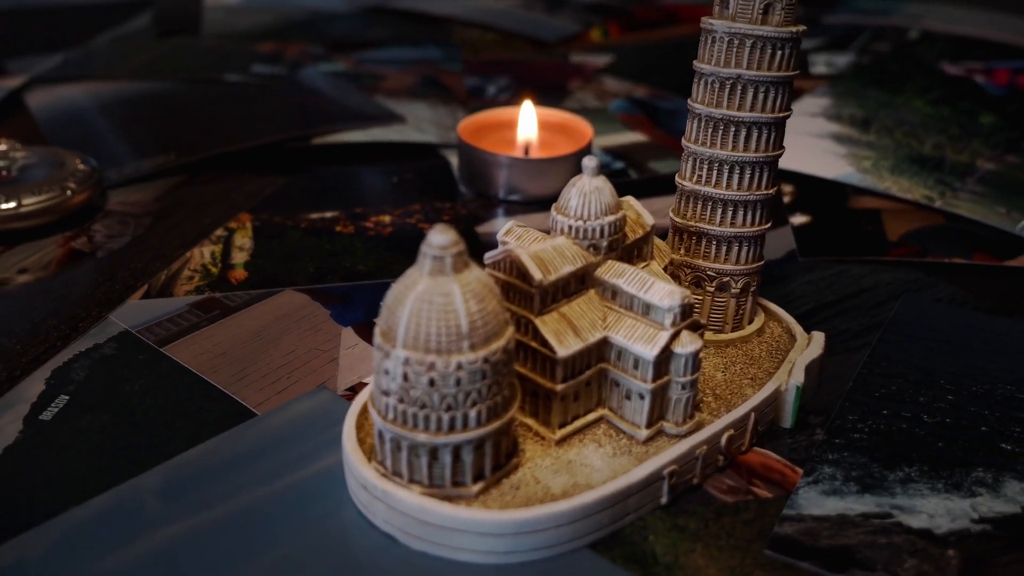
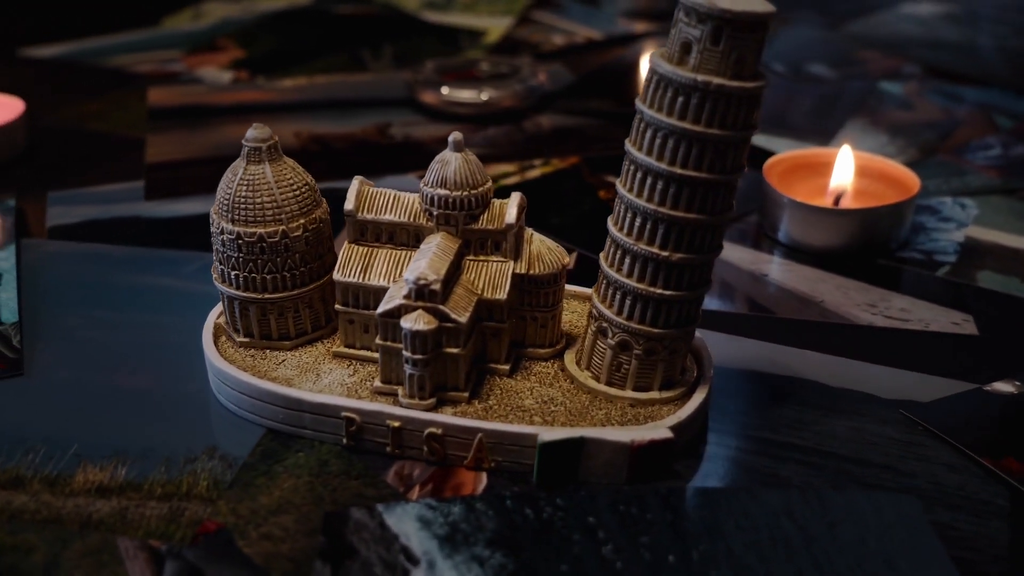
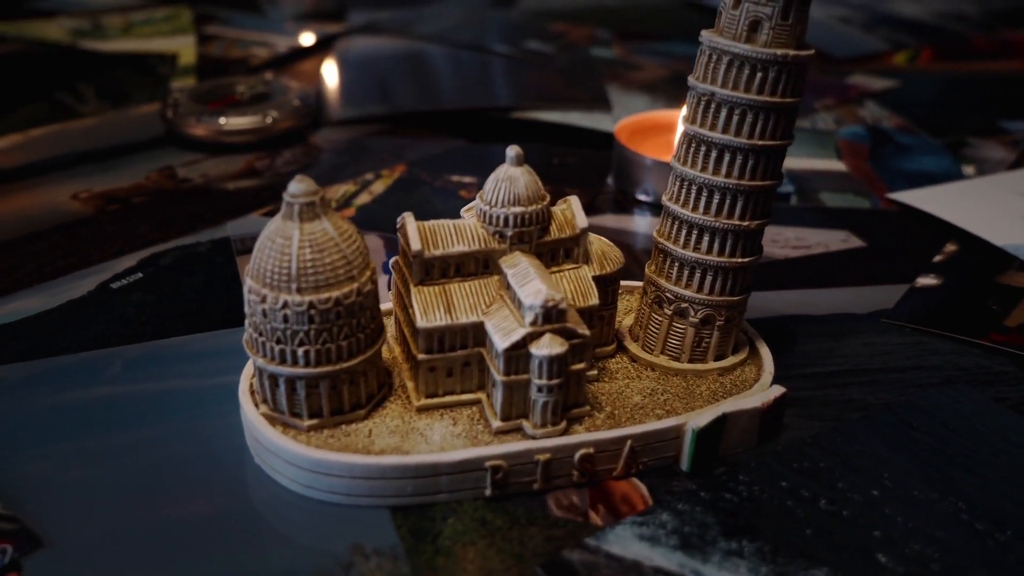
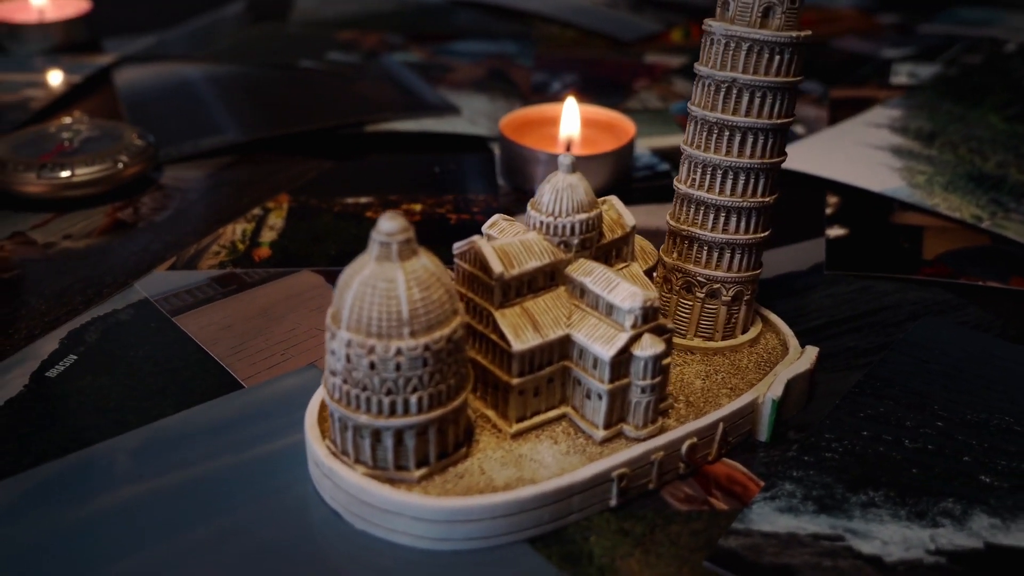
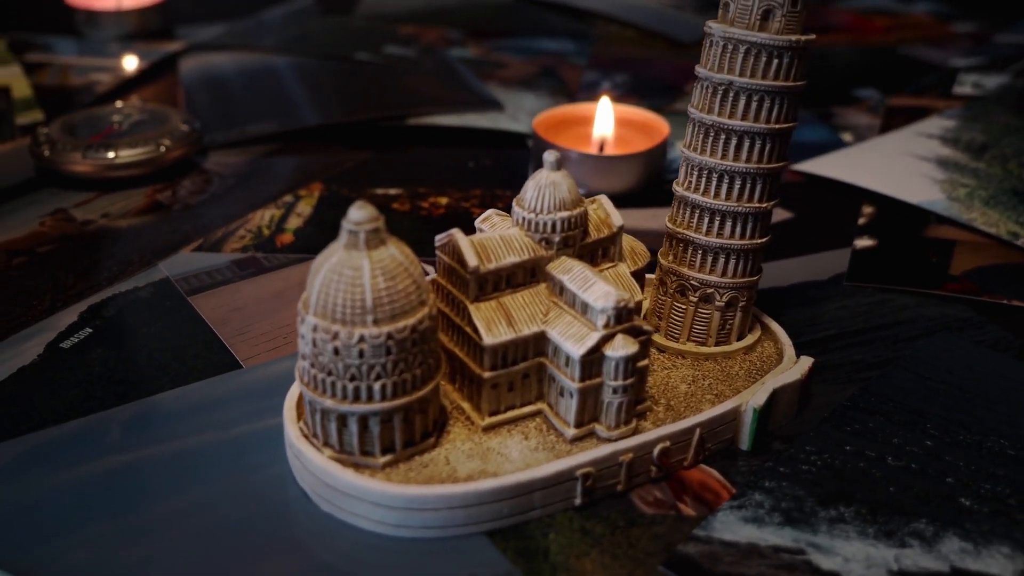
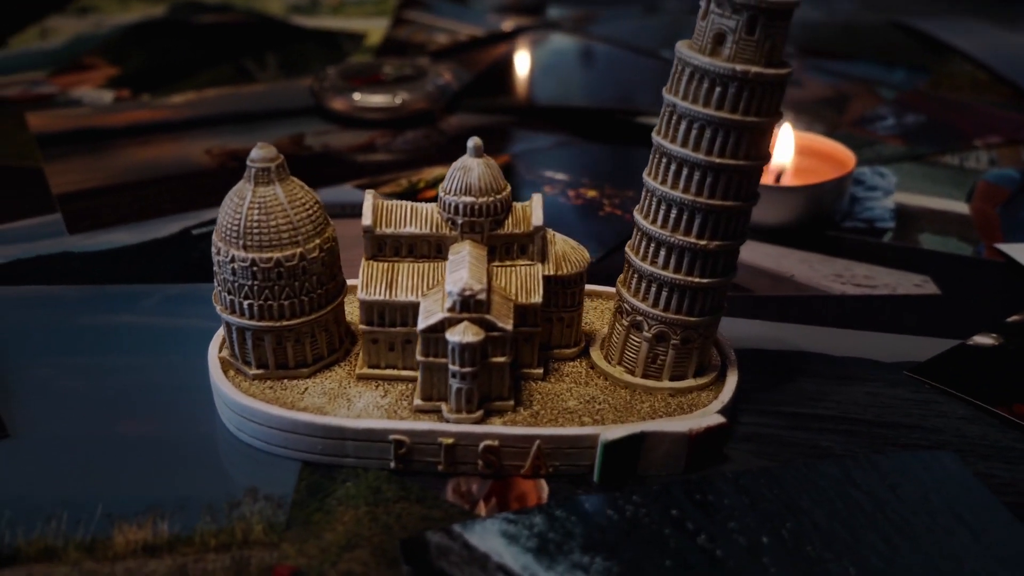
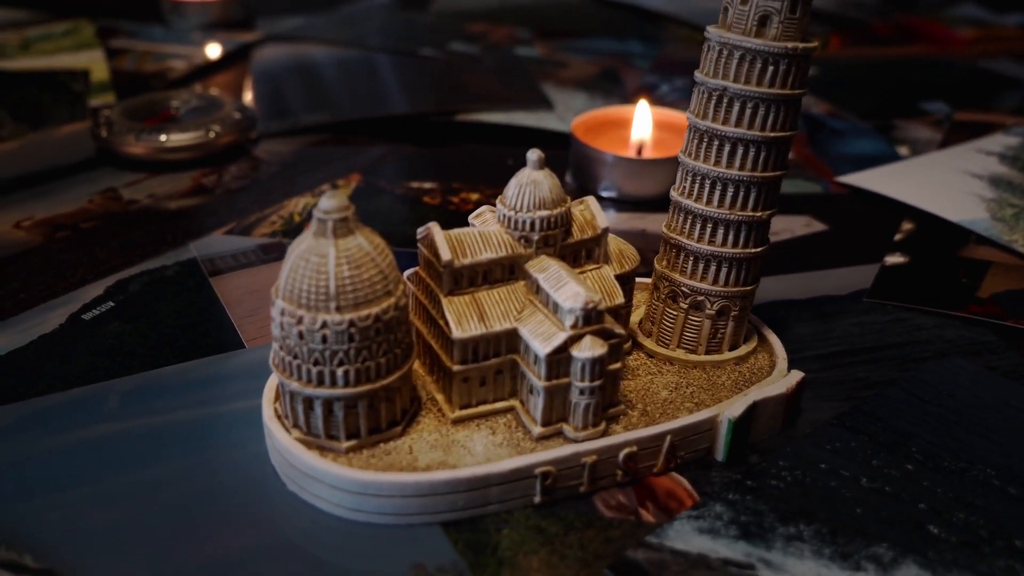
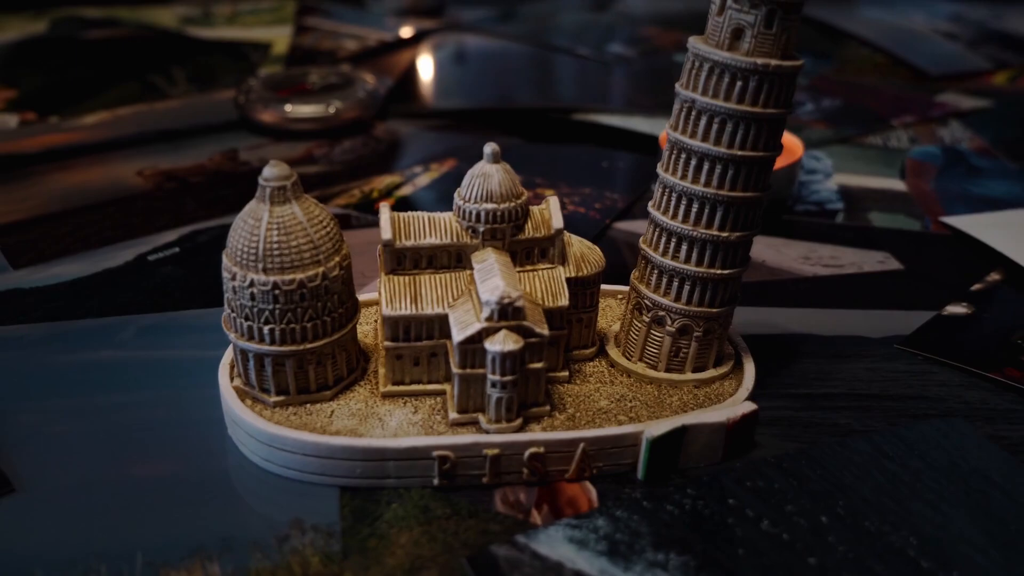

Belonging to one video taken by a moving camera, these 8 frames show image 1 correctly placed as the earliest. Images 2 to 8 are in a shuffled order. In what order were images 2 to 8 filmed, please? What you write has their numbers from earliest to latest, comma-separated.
4, 5, 7, 3, 8, 6, 2
